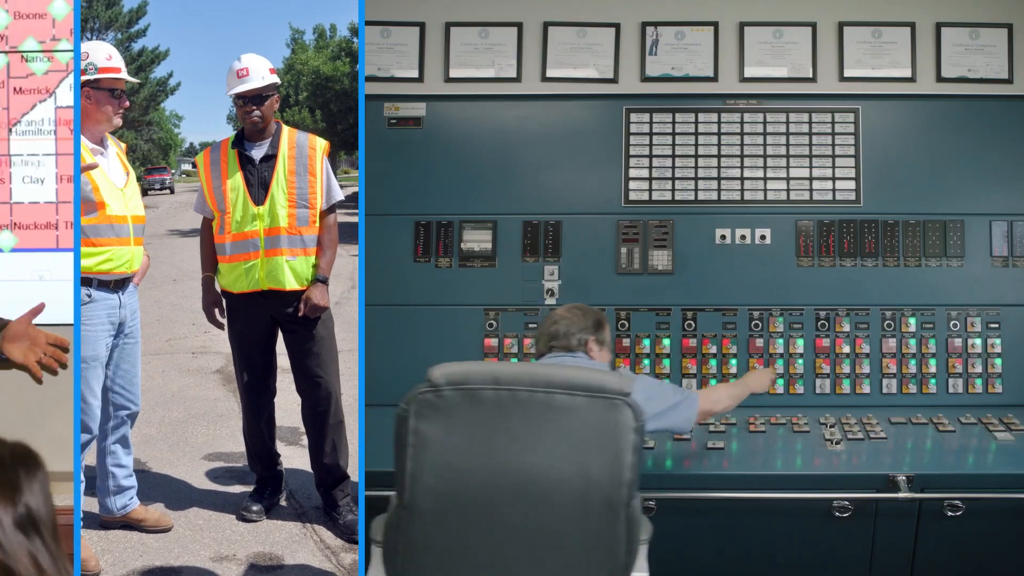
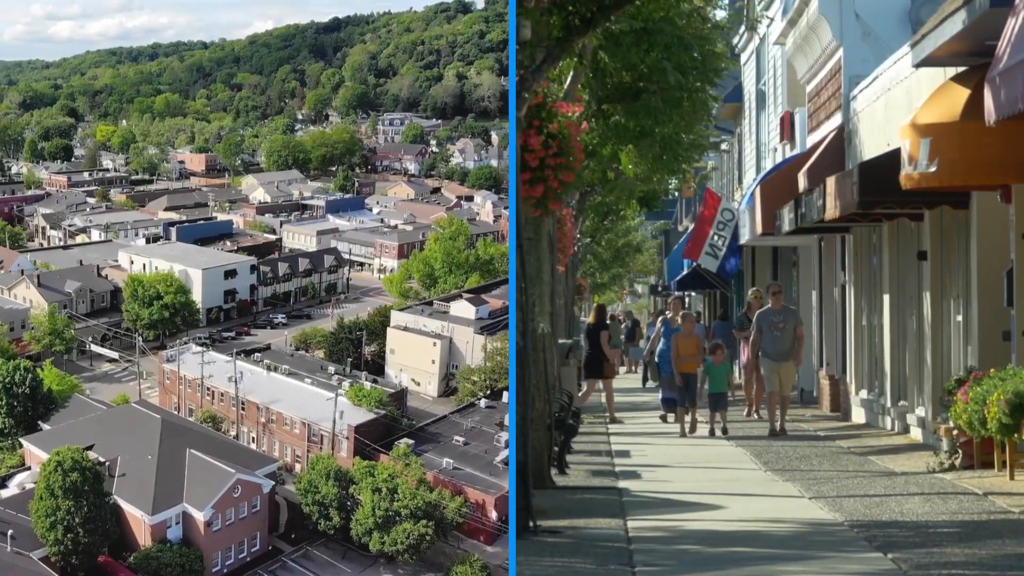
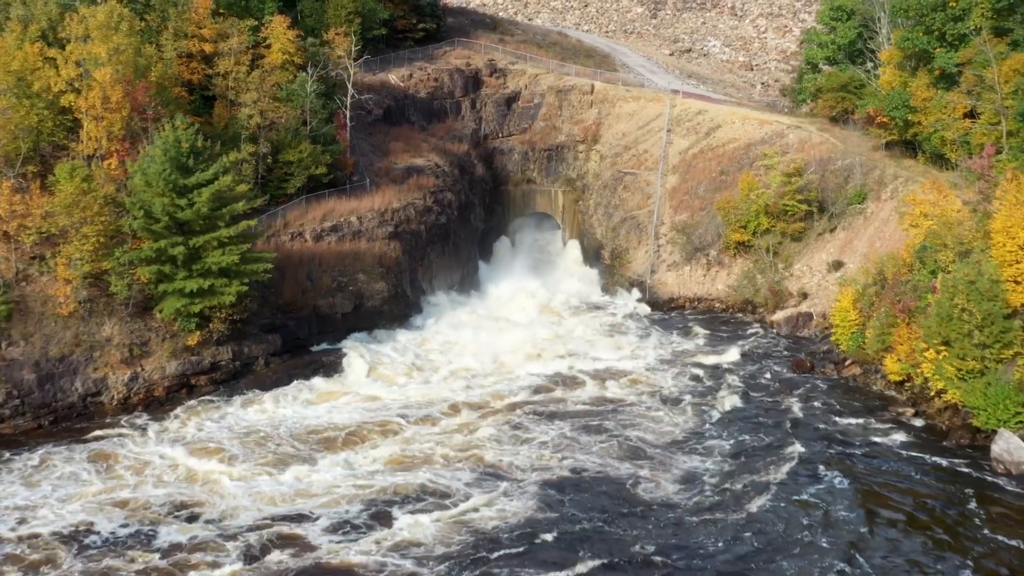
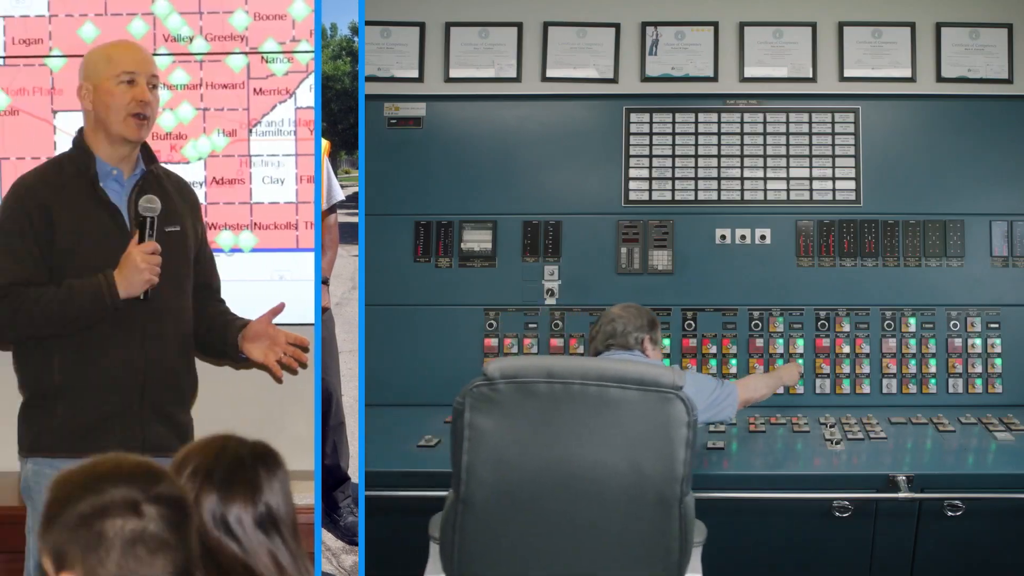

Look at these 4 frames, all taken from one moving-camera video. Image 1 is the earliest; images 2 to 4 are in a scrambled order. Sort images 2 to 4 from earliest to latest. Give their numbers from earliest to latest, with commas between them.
4, 3, 2
